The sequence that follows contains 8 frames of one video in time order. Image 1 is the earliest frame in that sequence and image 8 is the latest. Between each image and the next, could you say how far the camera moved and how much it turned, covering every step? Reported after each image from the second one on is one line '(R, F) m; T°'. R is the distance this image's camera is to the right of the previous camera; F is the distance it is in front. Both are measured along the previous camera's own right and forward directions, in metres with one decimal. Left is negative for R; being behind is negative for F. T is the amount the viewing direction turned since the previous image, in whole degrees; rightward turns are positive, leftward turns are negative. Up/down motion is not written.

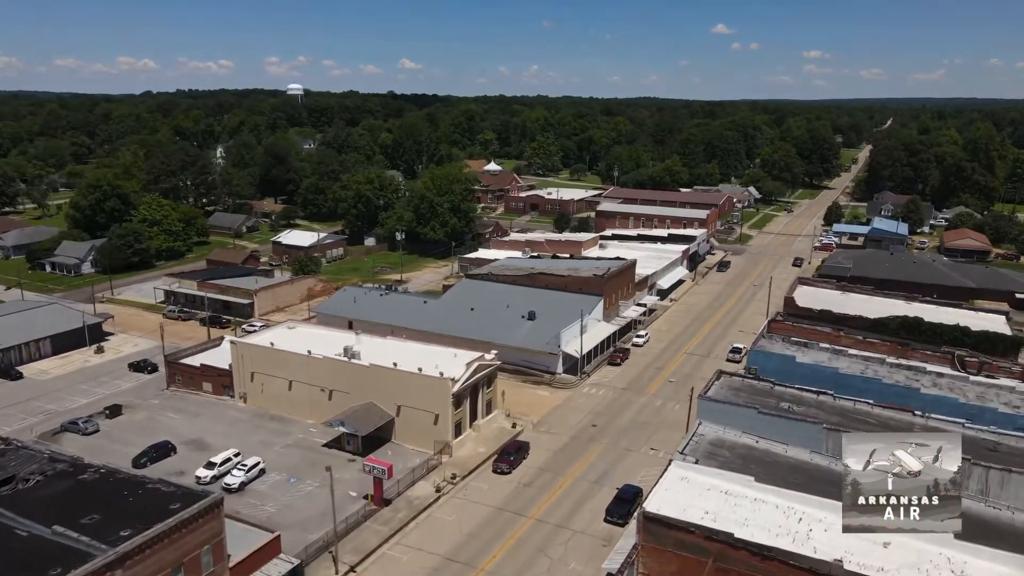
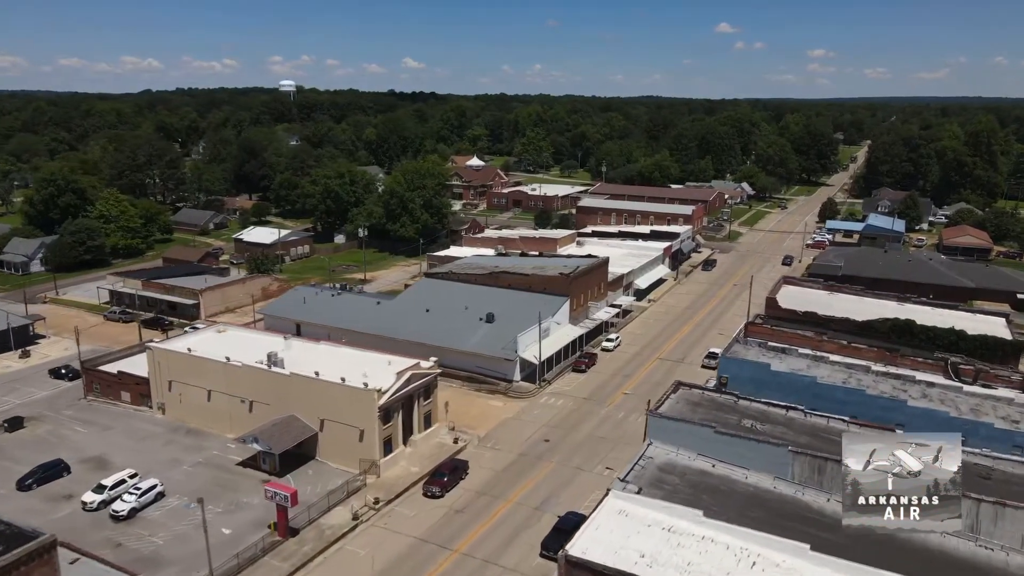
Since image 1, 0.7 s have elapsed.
(+3.2, +4.2) m; 0°
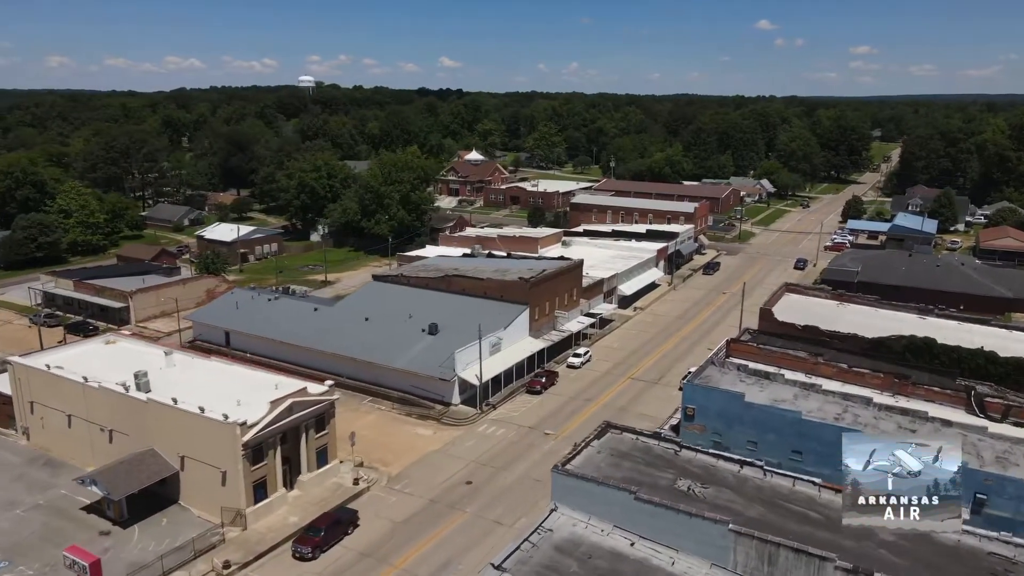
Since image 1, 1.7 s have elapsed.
(+5.1, +6.9) m; -3°
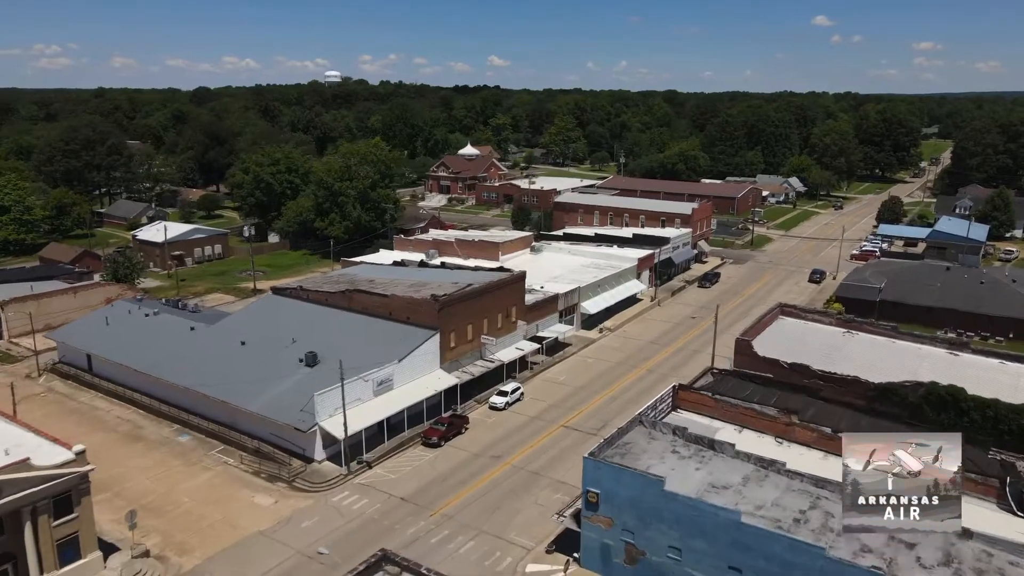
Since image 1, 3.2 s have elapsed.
(+6.9, +9.6) m; -4°
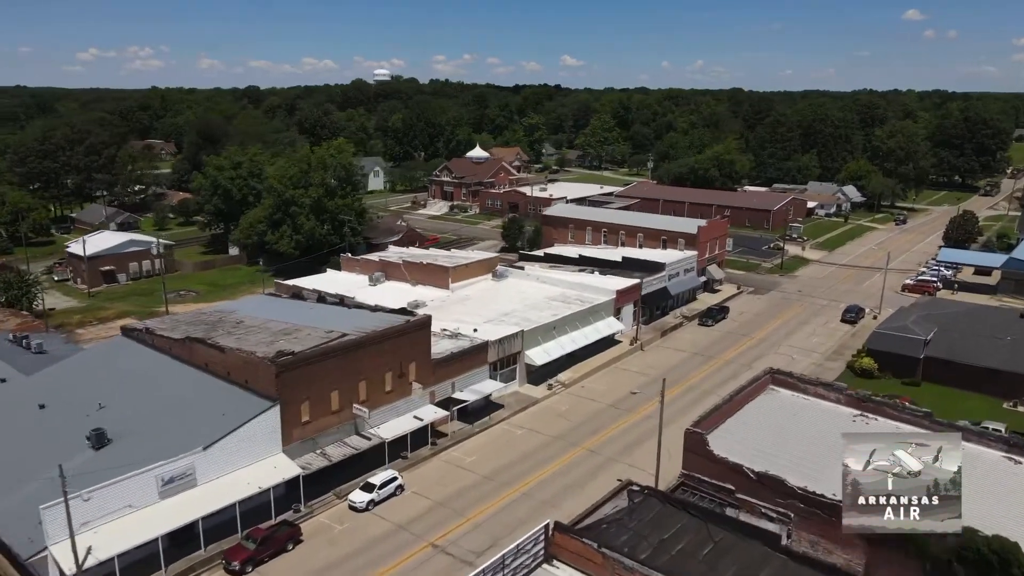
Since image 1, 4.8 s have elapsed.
(+7.3, +10.3) m; -5°
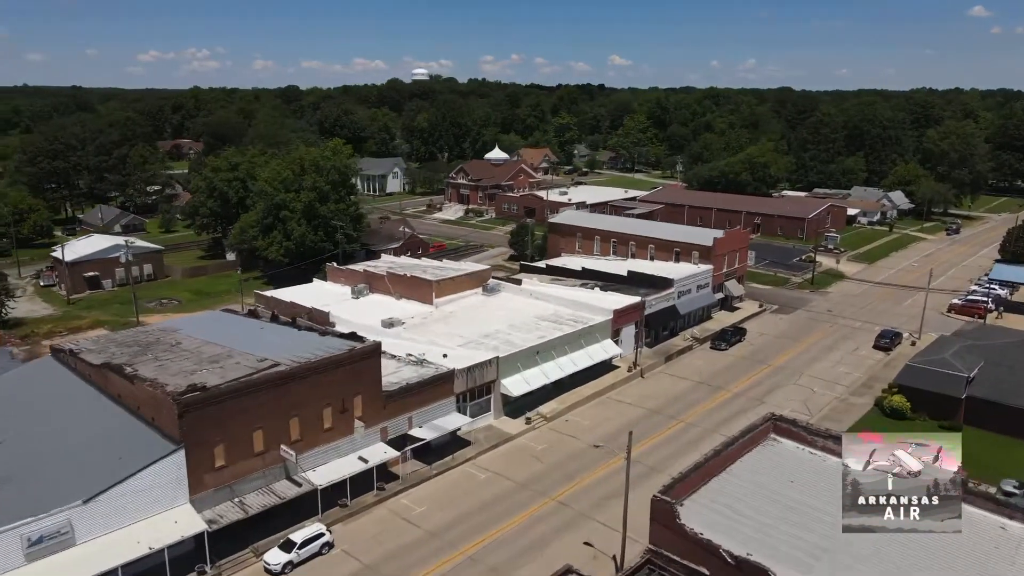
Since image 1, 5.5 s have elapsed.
(+3.2, +4.3) m; -4°
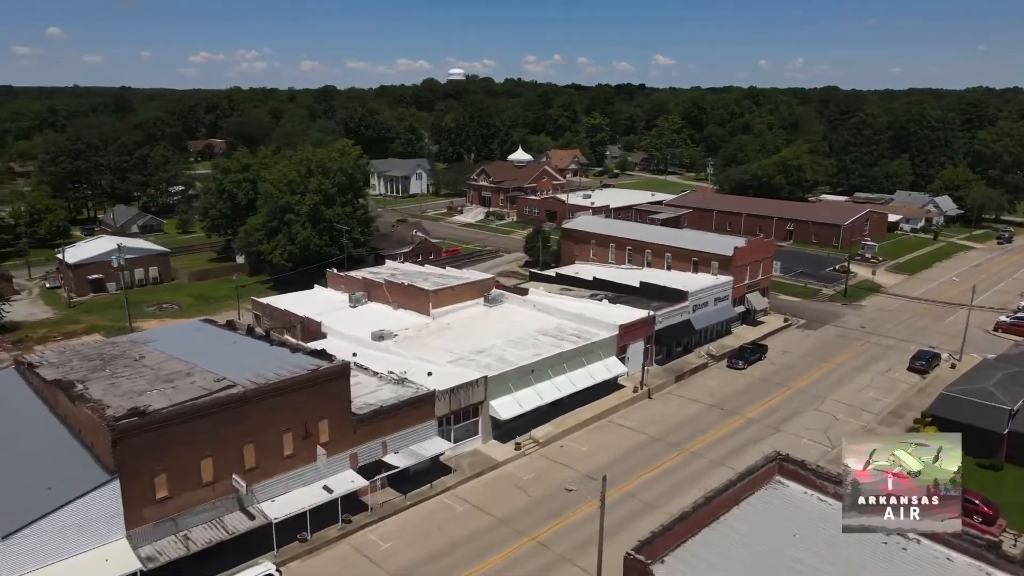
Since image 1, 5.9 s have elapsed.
(+2.1, +2.6) m; -3°
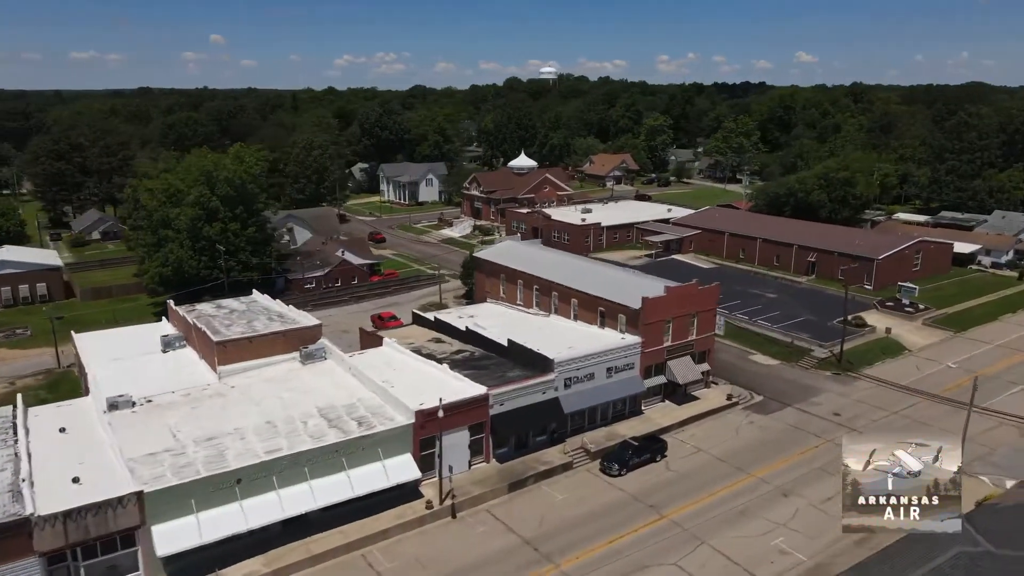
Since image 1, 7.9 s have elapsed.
(+12.9, +11.5) m; -10°
